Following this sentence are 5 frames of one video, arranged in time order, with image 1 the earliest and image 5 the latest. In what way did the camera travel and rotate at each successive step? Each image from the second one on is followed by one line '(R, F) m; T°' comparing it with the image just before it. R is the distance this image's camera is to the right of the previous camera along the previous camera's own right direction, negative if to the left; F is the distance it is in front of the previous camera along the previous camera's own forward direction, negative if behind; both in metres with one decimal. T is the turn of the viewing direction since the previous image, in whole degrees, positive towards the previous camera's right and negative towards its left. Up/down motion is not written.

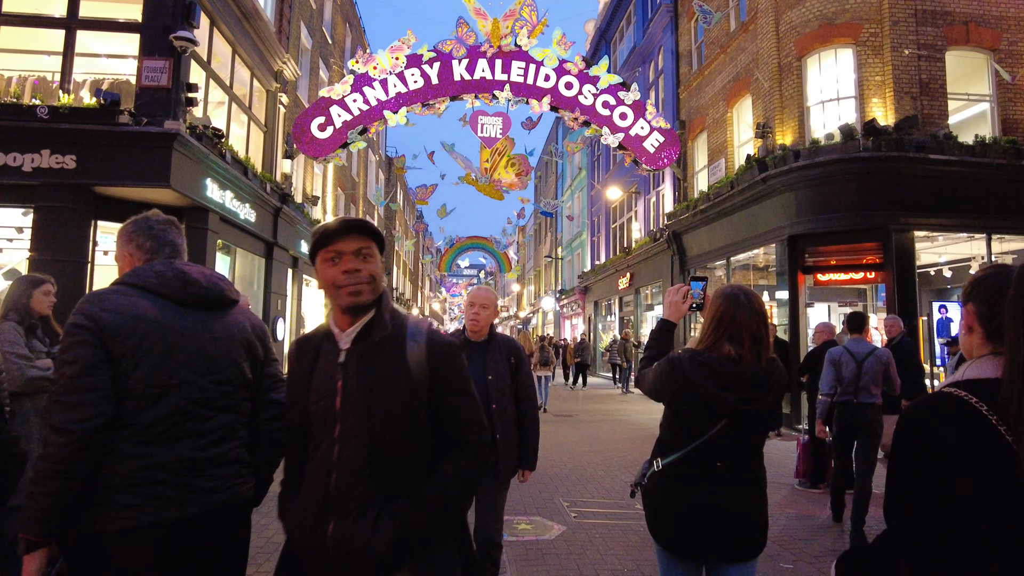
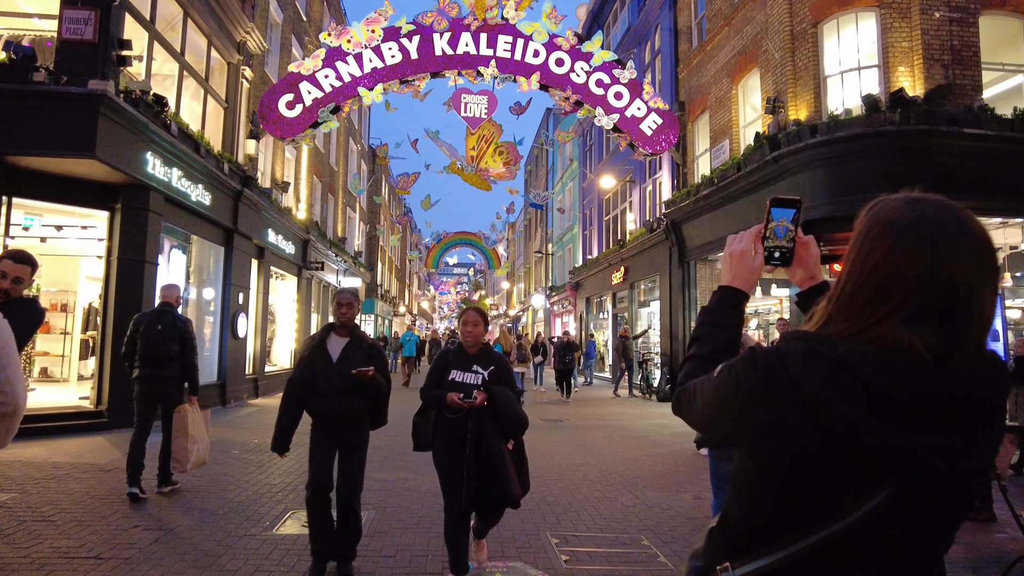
(+0.1, +1.2) m; +1°
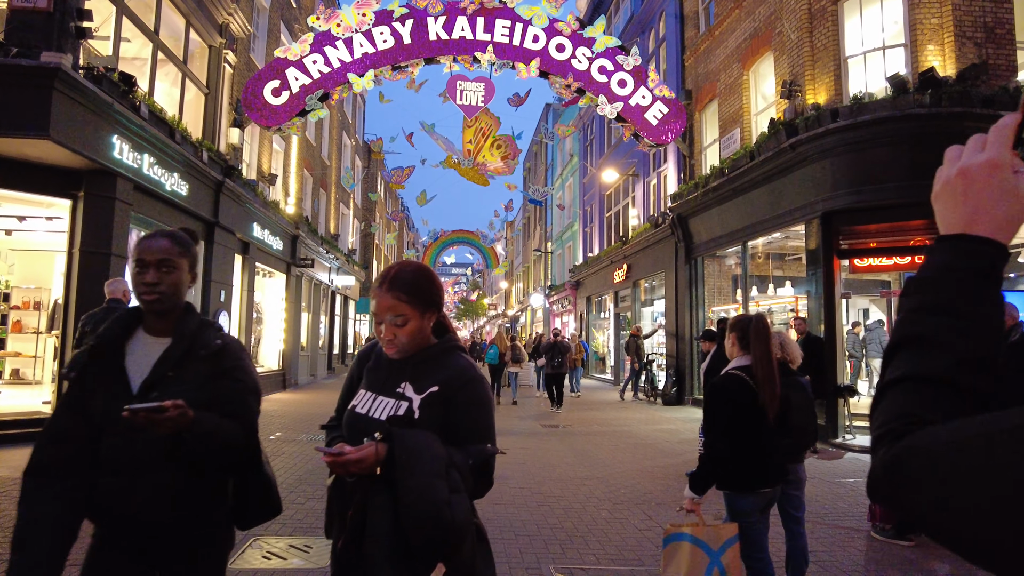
(0.0, +0.7) m; 0°
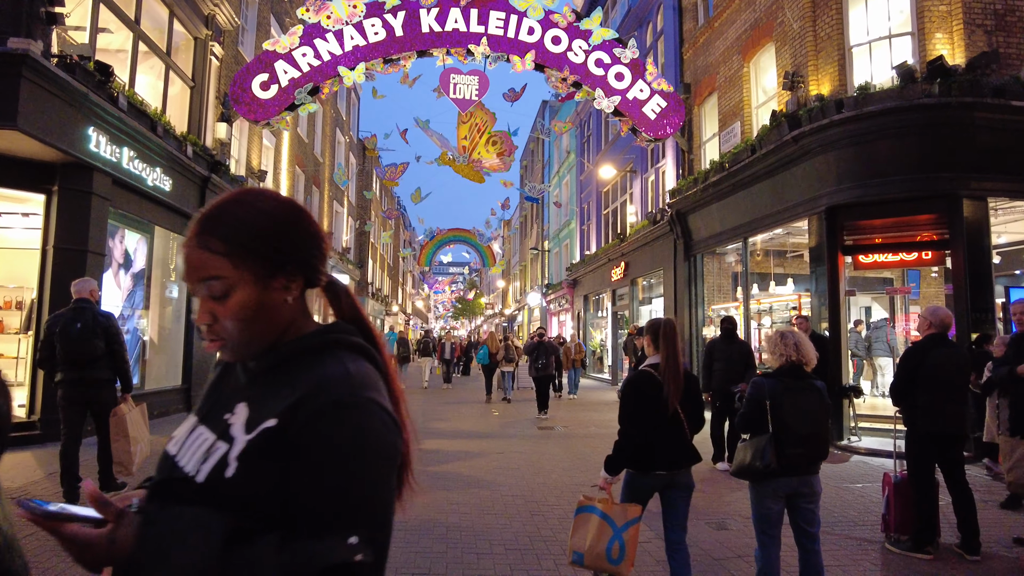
(+0.1, +0.3) m; 0°
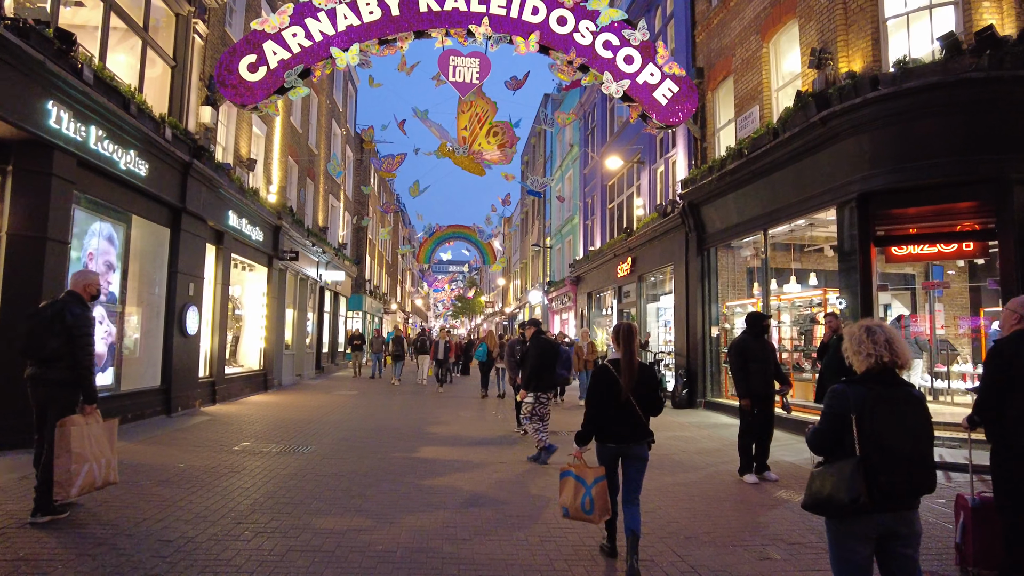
(0.0, +0.8) m; 0°
